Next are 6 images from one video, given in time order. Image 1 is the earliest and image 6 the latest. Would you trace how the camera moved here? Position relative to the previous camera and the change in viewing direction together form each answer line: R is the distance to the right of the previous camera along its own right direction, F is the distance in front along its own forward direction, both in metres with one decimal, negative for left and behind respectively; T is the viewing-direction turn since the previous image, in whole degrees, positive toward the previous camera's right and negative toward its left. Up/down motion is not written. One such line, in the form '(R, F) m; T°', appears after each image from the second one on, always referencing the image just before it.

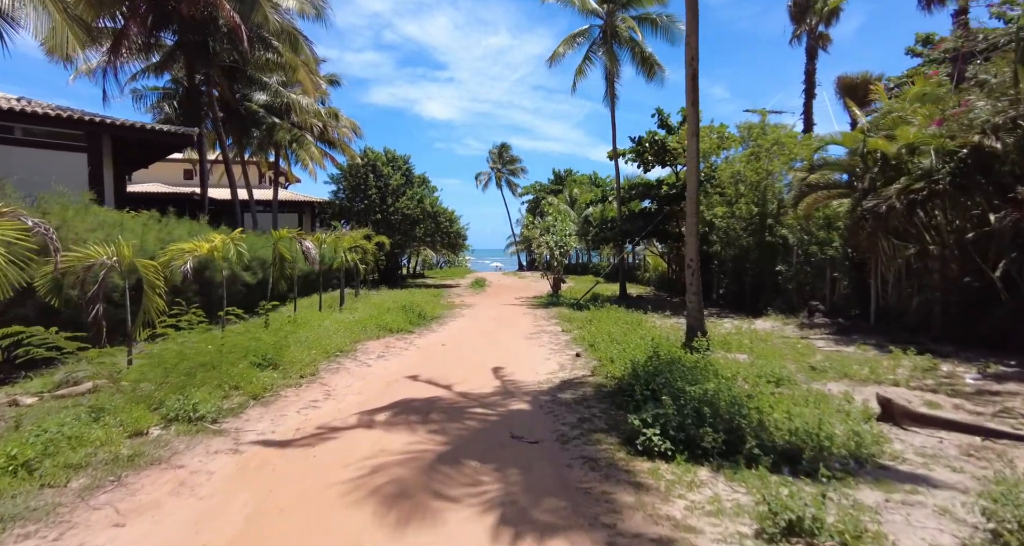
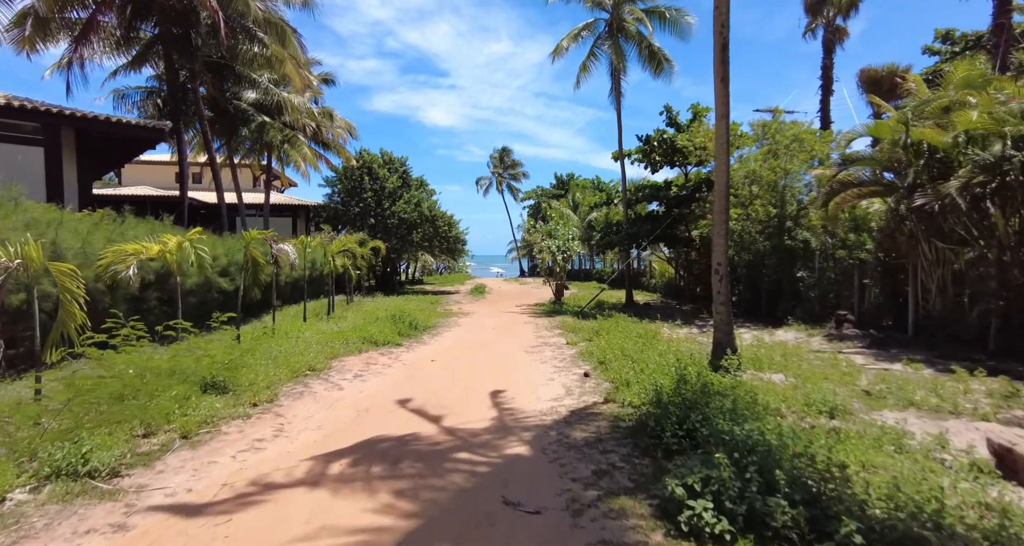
(+0.1, +1.2) m; 0°
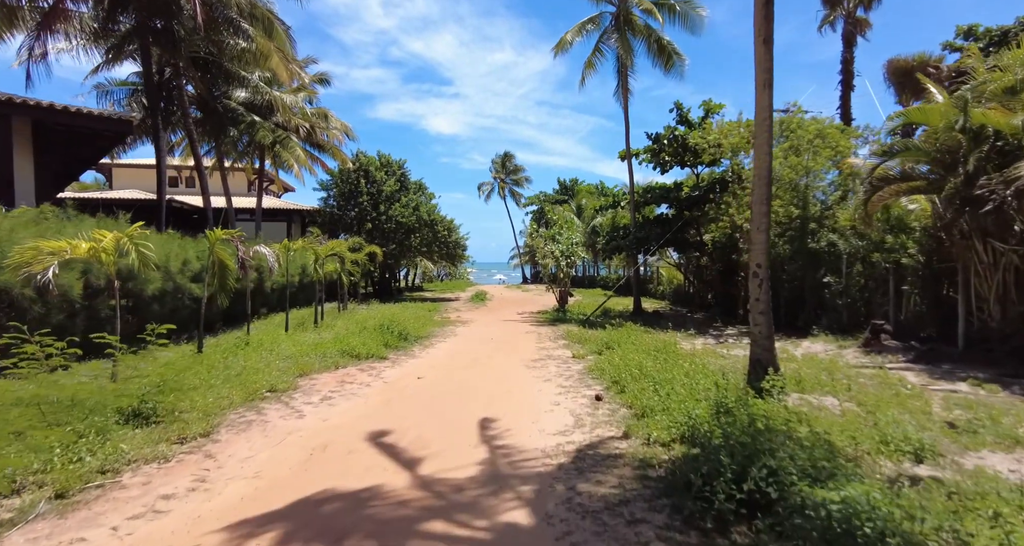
(+0.1, +1.3) m; 0°
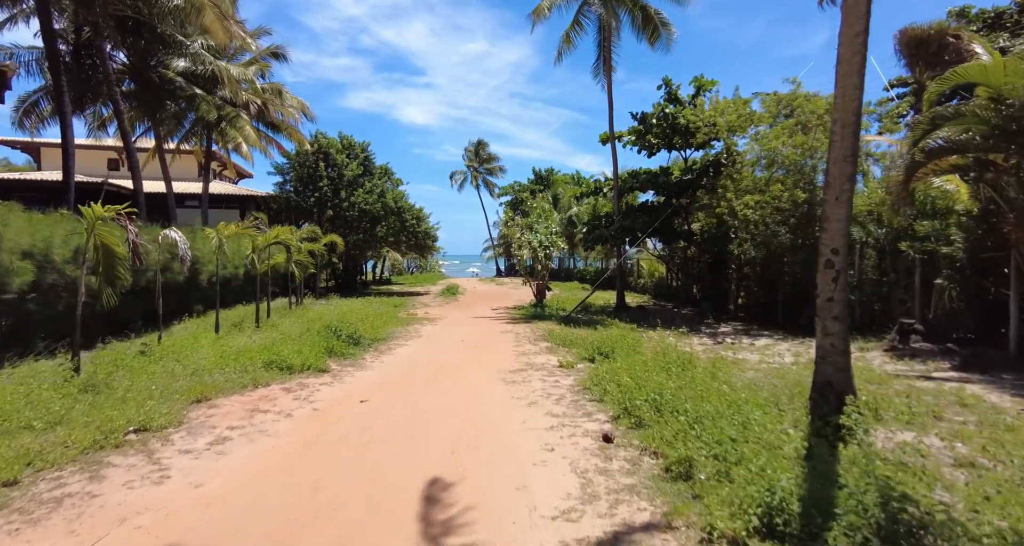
(0.0, +2.0) m; +3°
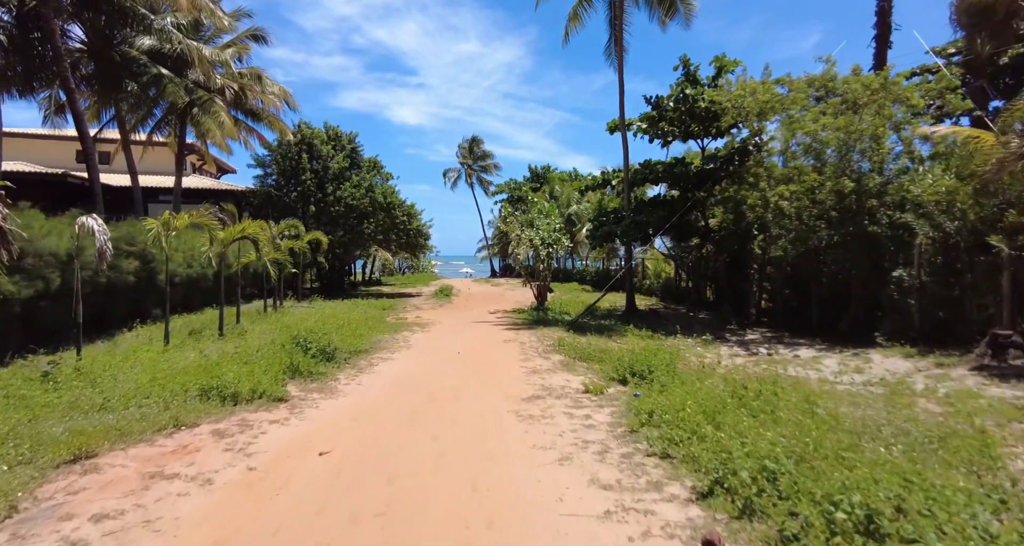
(-0.3, +1.9) m; +1°
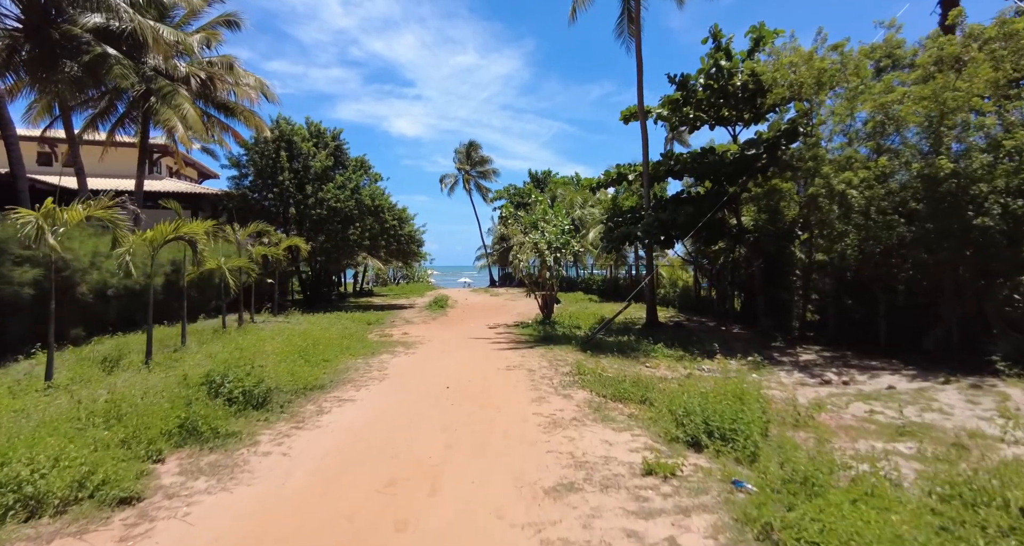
(-0.1, +2.7) m; 0°
